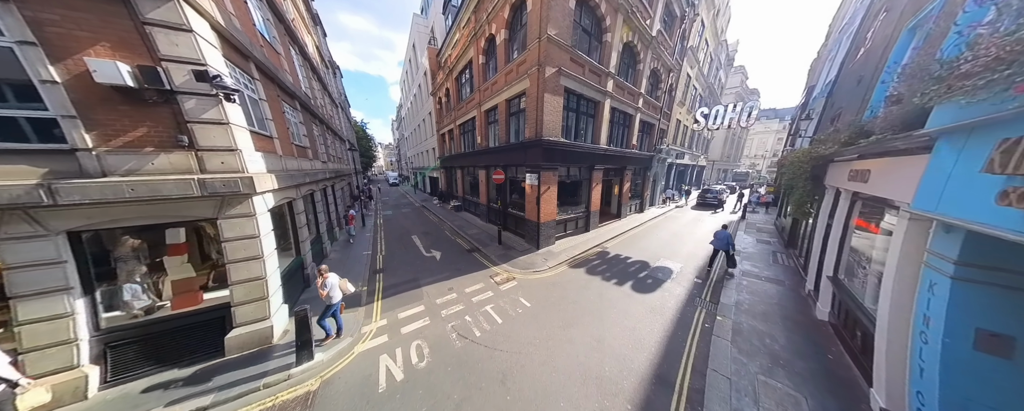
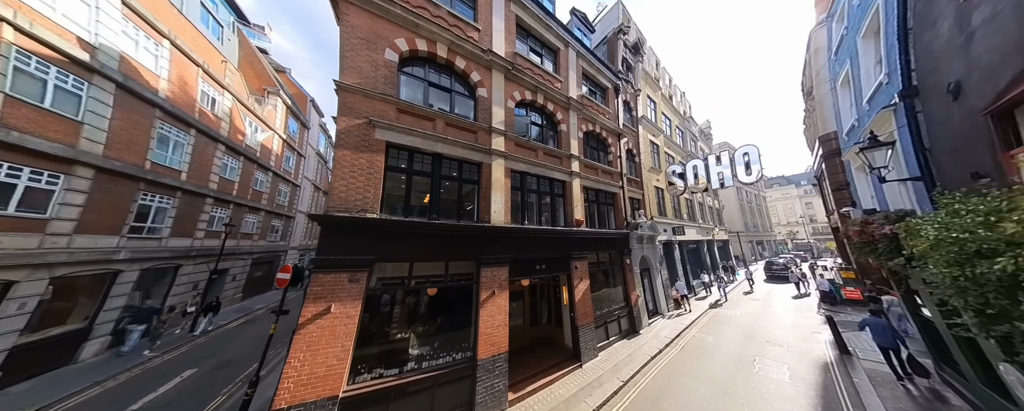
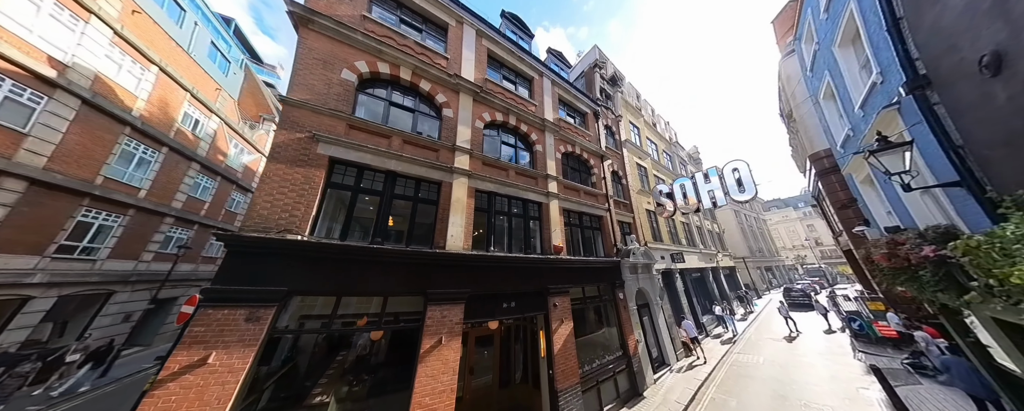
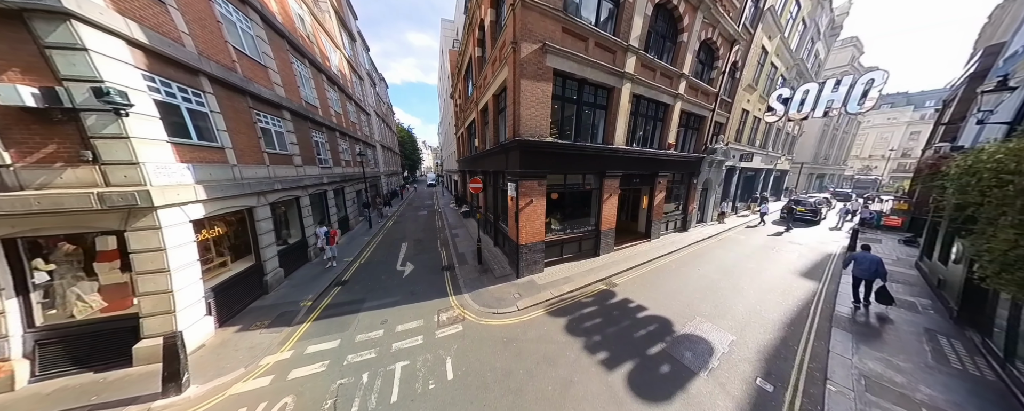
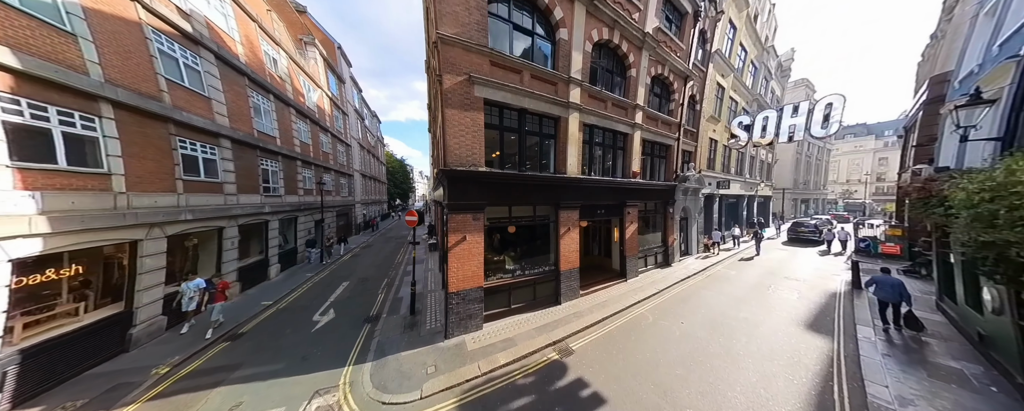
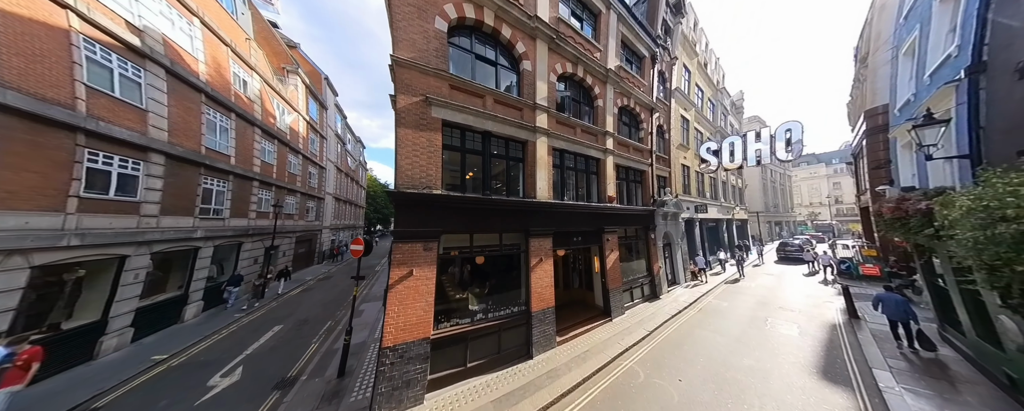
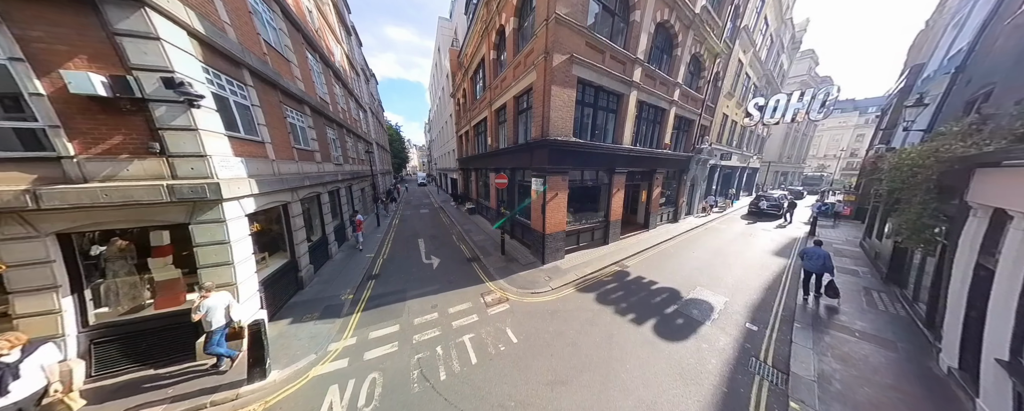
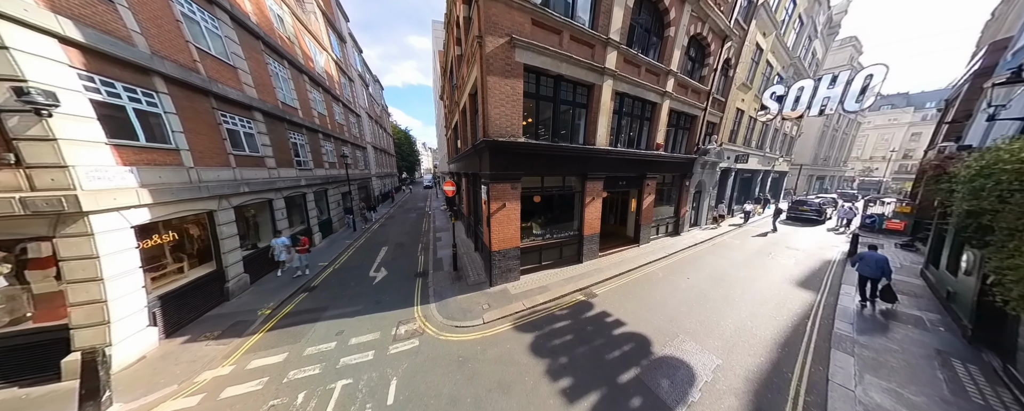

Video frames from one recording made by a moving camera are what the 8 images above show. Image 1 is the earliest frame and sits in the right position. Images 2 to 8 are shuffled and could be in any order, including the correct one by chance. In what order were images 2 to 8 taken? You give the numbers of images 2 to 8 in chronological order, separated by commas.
7, 4, 8, 5, 6, 2, 3
